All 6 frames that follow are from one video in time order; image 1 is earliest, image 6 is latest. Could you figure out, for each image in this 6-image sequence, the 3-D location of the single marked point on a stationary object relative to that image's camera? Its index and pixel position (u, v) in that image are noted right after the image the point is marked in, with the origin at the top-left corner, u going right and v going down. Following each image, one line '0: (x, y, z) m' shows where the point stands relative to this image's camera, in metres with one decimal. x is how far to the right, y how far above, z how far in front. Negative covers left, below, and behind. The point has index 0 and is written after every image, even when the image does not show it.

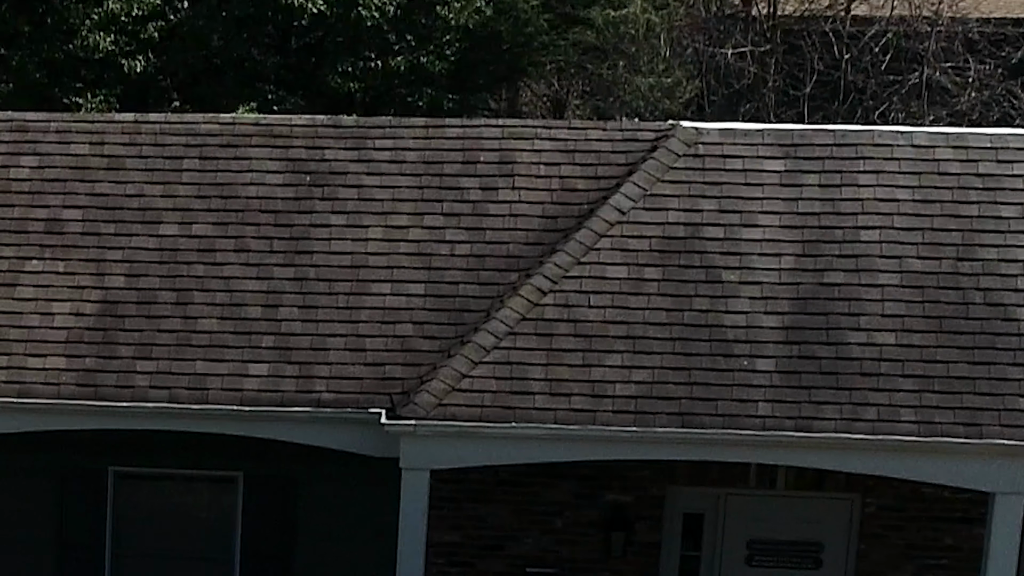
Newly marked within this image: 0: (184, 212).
0: (-1.9, +0.5, +9.7) m
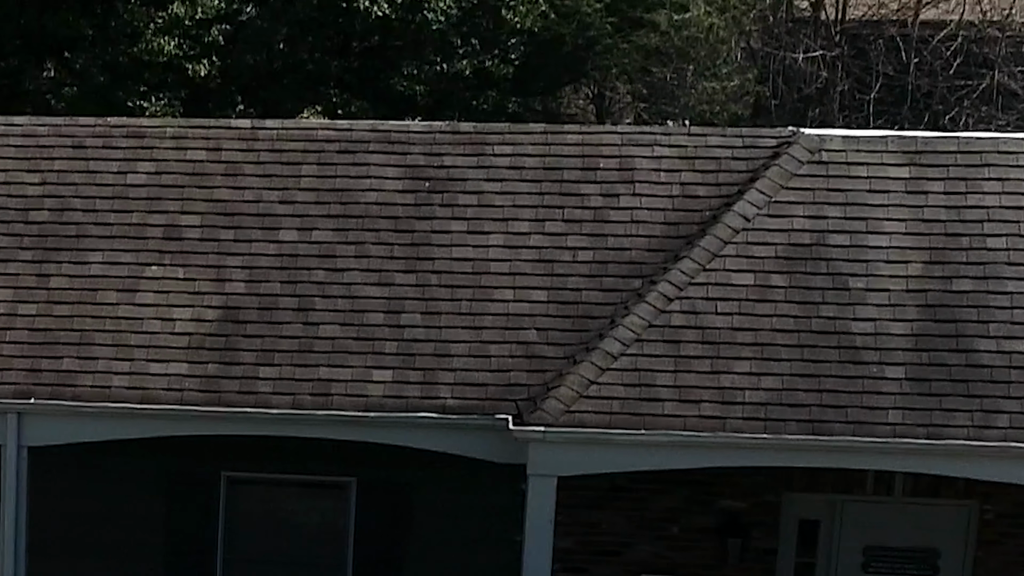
0: (-1.2, +0.4, +9.7) m
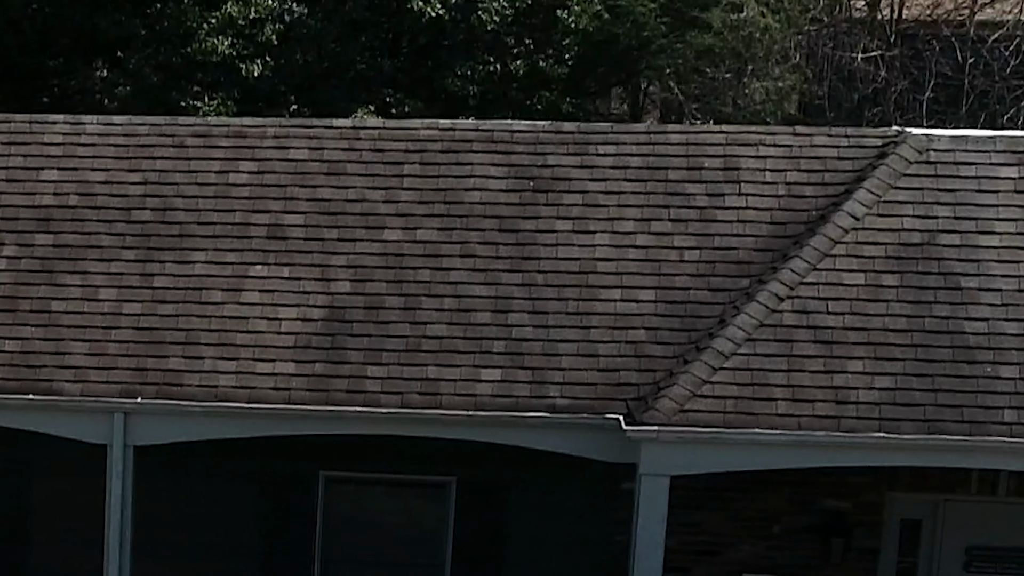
0: (-0.6, +0.4, +9.7) m
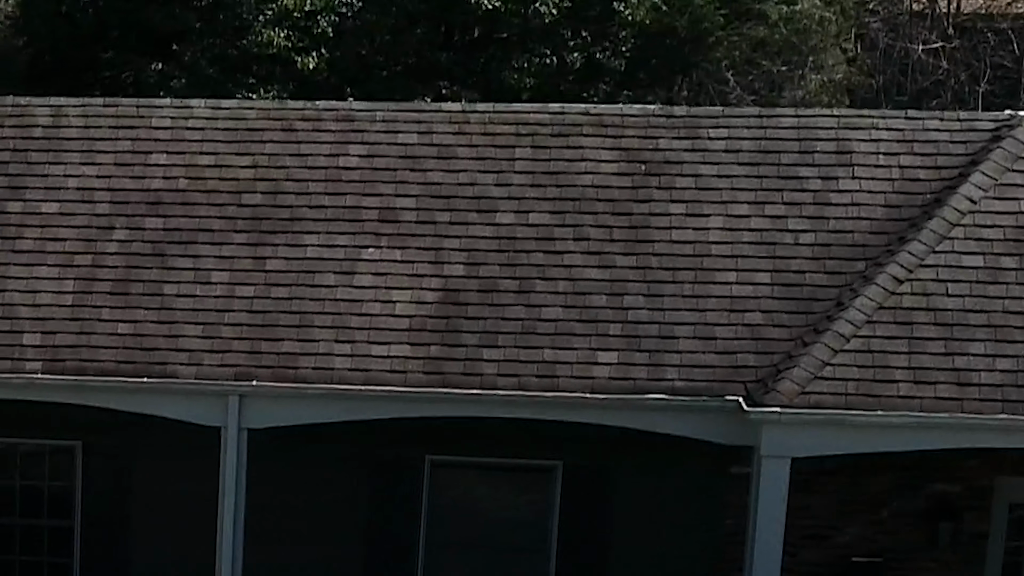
0: (0.0, +0.5, +9.8) m
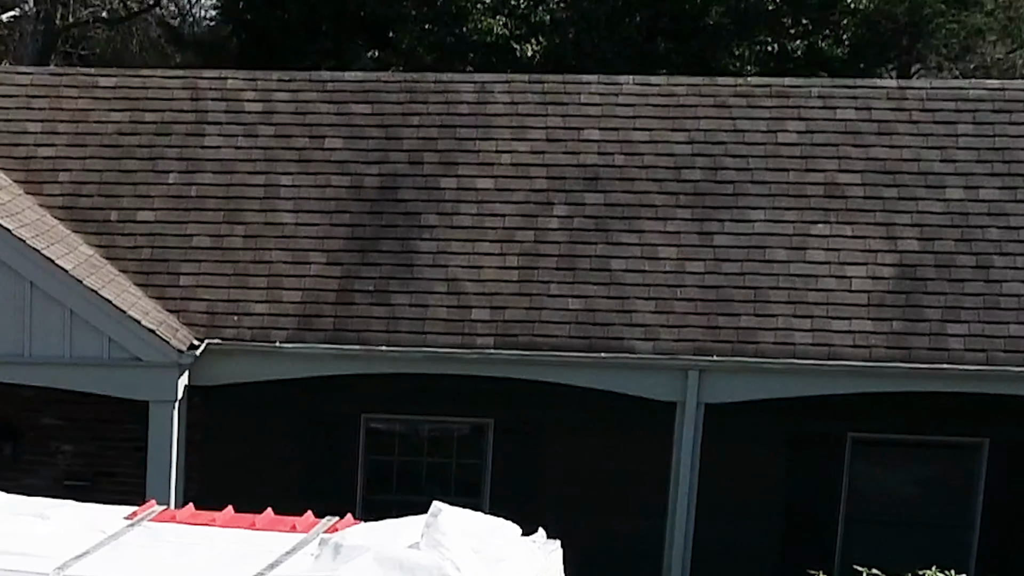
0: (+2.7, +0.7, +9.8) m
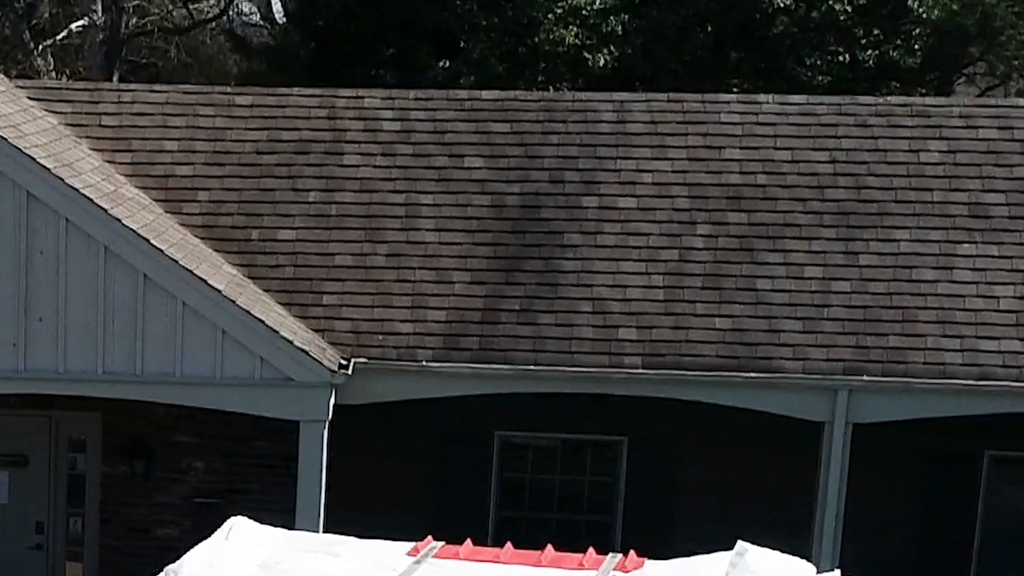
0: (+3.5, +0.6, +9.8) m
